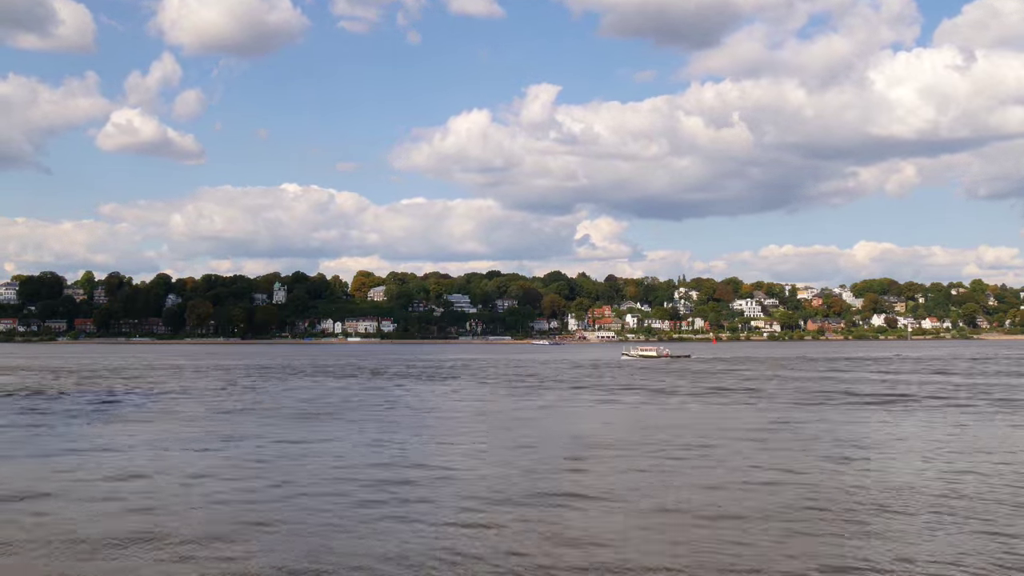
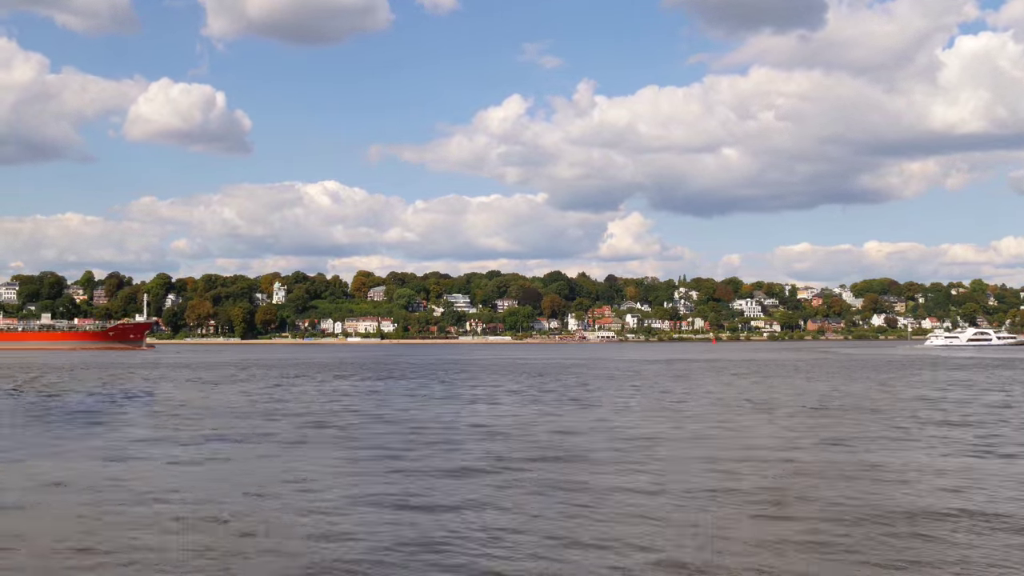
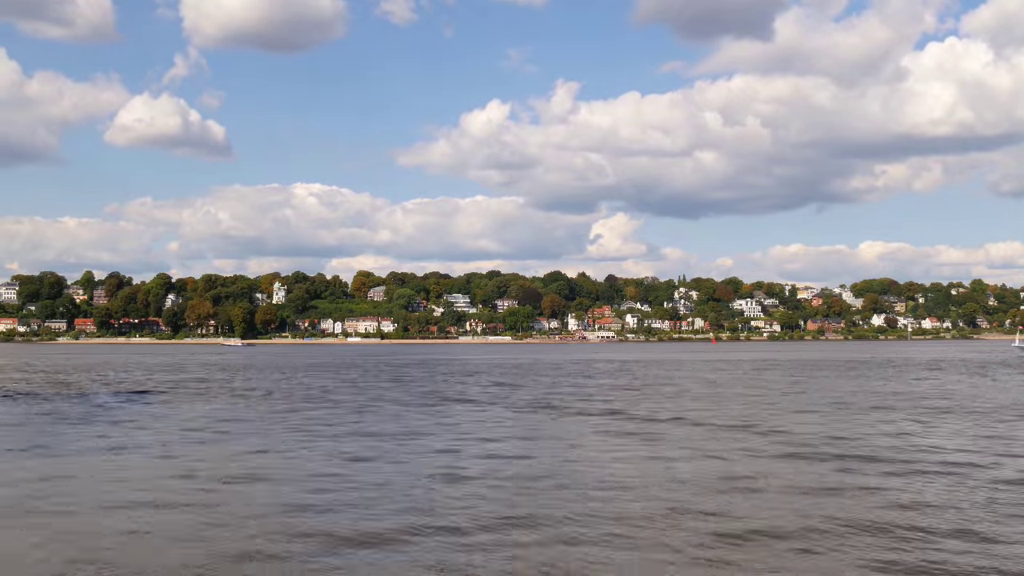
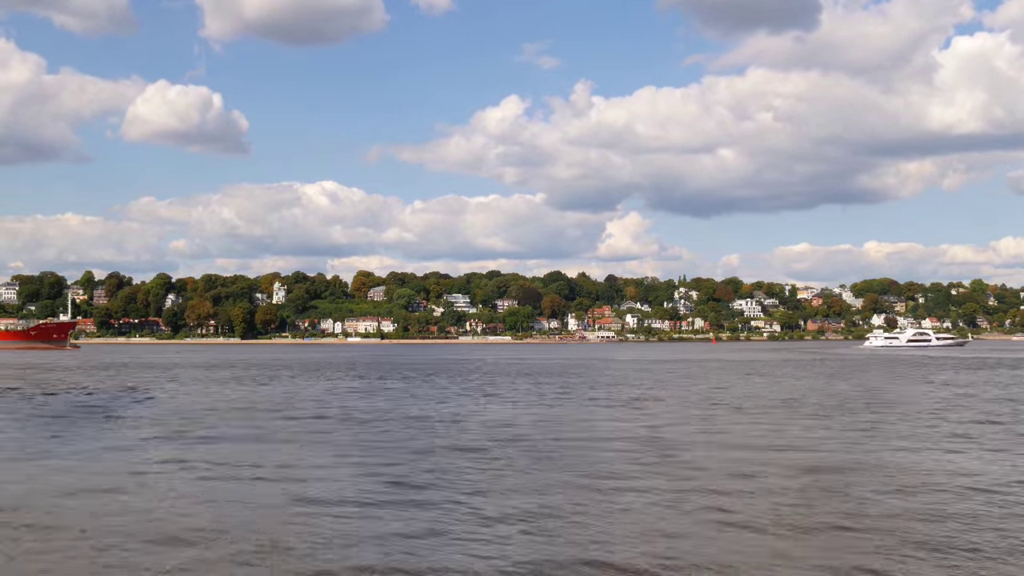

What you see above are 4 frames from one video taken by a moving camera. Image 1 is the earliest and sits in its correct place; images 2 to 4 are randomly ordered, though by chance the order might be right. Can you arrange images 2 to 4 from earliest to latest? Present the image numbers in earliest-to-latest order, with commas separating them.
3, 4, 2
